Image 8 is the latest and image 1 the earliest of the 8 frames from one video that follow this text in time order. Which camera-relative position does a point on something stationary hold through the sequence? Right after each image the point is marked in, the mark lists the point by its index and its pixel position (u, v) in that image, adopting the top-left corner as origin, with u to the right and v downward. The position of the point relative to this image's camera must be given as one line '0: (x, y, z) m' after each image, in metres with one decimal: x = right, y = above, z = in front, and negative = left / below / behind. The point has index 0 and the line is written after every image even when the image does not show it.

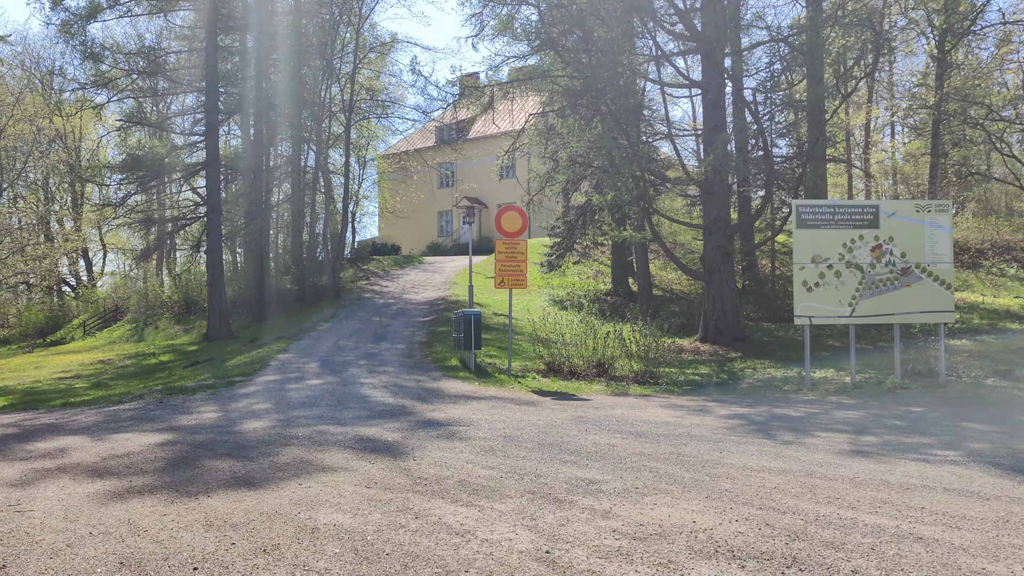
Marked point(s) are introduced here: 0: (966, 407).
0: (+4.9, -1.3, +9.3) m
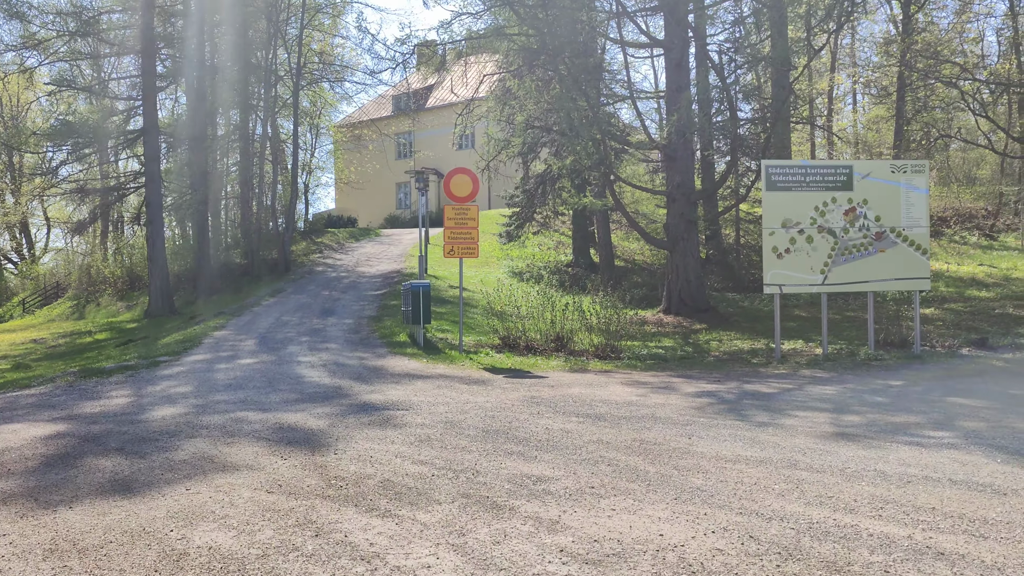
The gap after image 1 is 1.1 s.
0: (+4.4, -0.9, +8.7) m
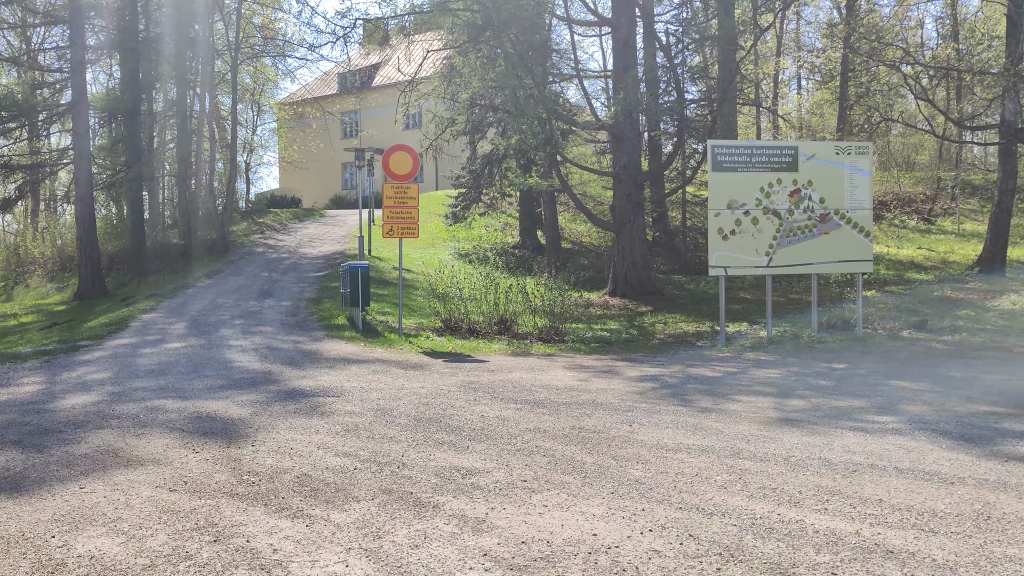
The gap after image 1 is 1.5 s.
0: (+3.8, -0.8, +8.6) m
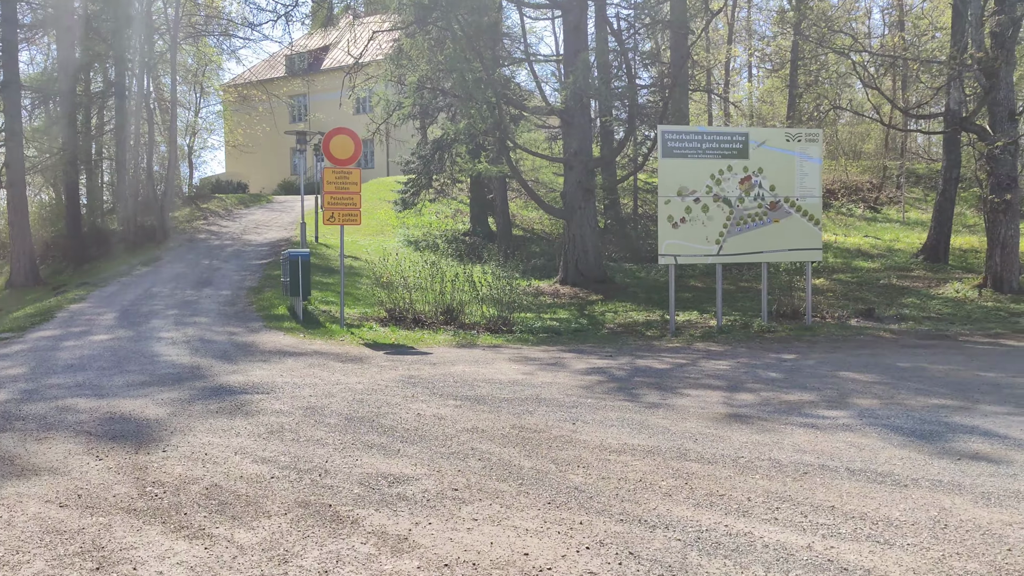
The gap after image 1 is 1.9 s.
0: (+3.3, -0.6, +8.5) m
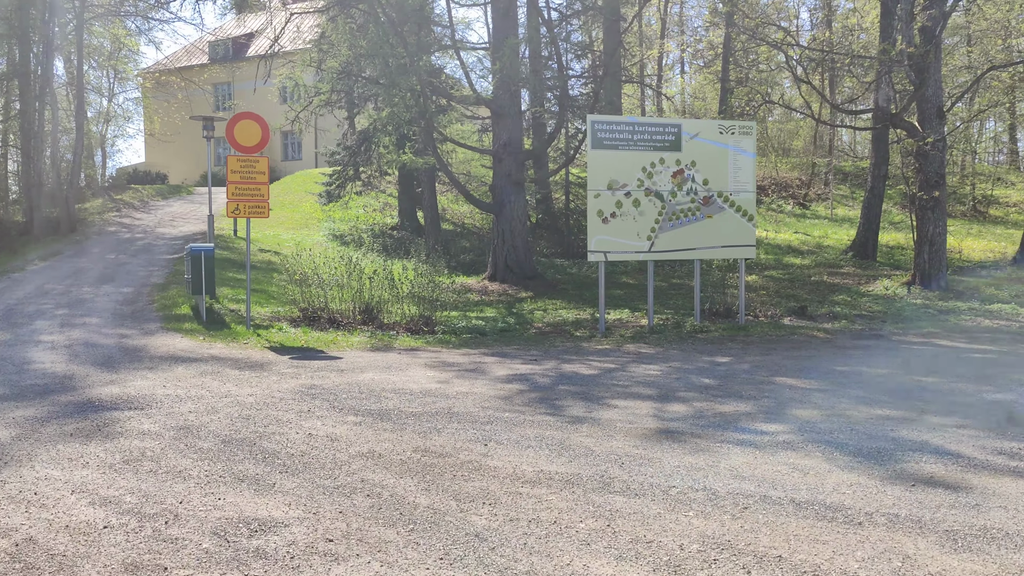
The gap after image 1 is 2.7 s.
0: (+2.5, -0.6, +8.1) m
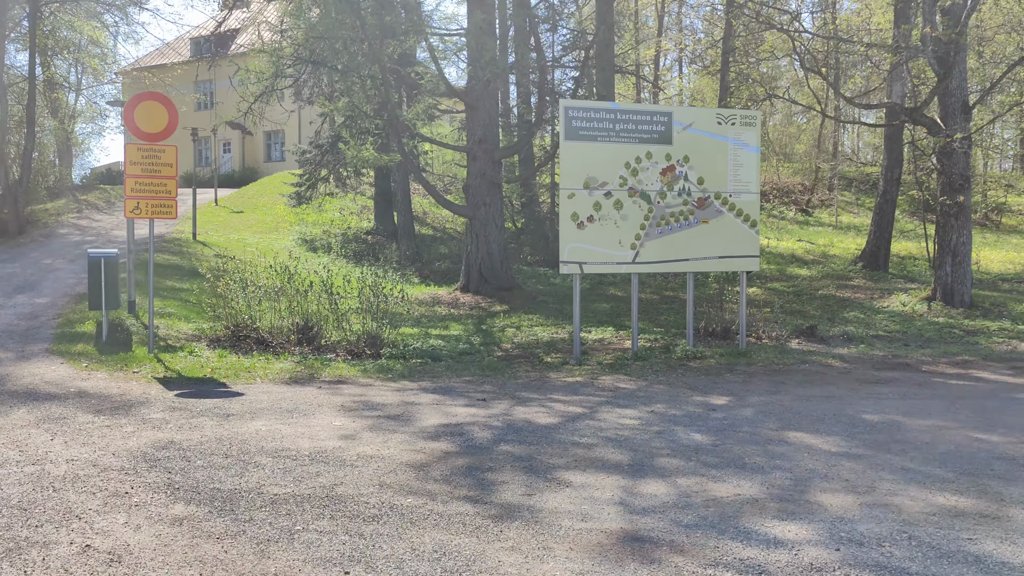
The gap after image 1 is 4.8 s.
0: (+2.1, -0.8, +6.5) m
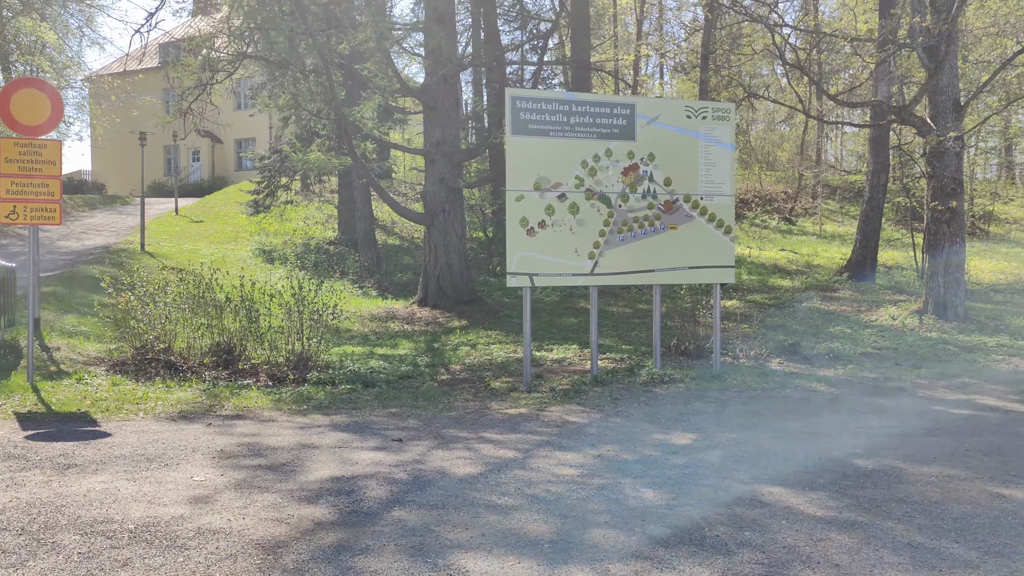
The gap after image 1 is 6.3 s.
0: (+1.6, -0.9, +5.5) m
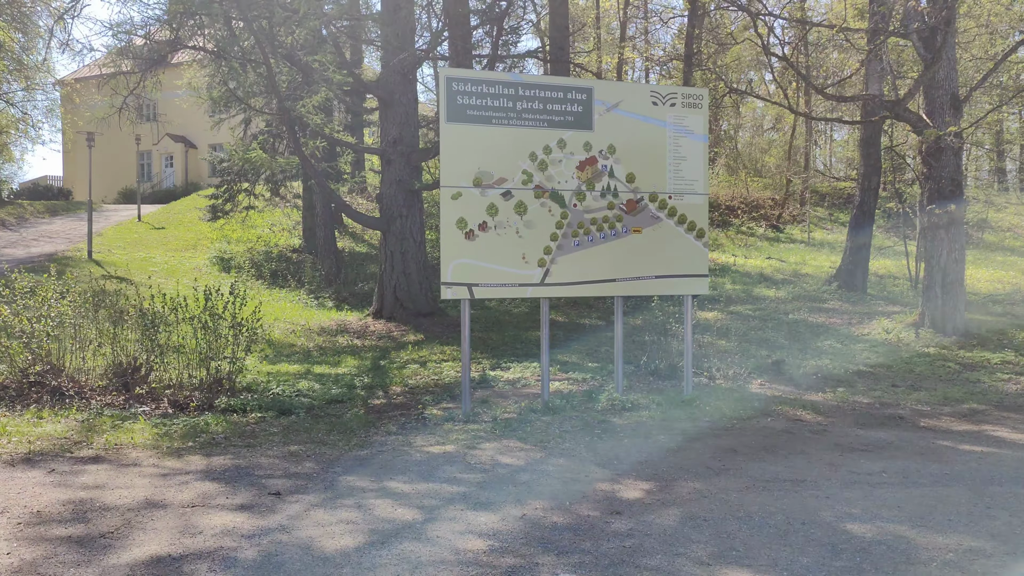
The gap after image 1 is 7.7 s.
0: (+1.1, -1.0, +4.4) m
